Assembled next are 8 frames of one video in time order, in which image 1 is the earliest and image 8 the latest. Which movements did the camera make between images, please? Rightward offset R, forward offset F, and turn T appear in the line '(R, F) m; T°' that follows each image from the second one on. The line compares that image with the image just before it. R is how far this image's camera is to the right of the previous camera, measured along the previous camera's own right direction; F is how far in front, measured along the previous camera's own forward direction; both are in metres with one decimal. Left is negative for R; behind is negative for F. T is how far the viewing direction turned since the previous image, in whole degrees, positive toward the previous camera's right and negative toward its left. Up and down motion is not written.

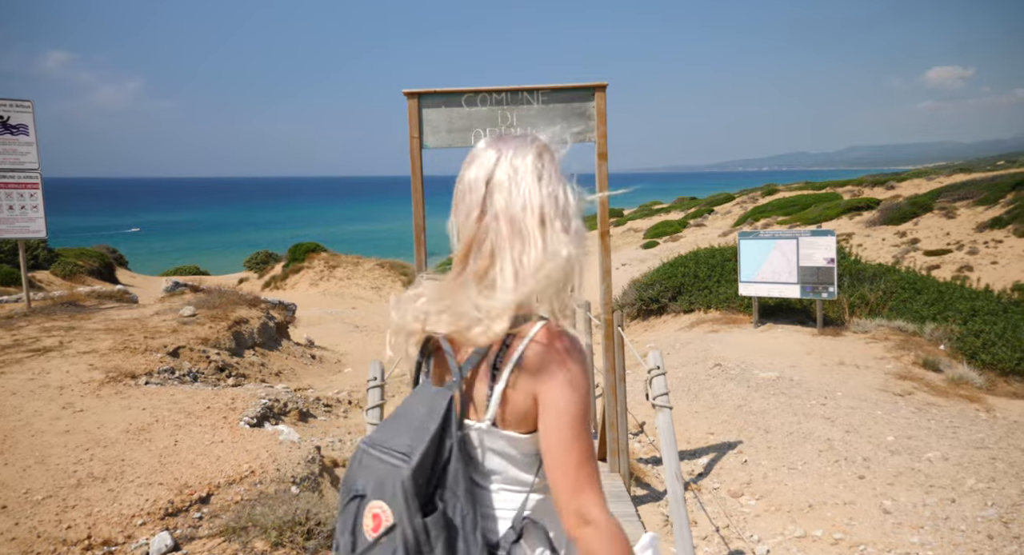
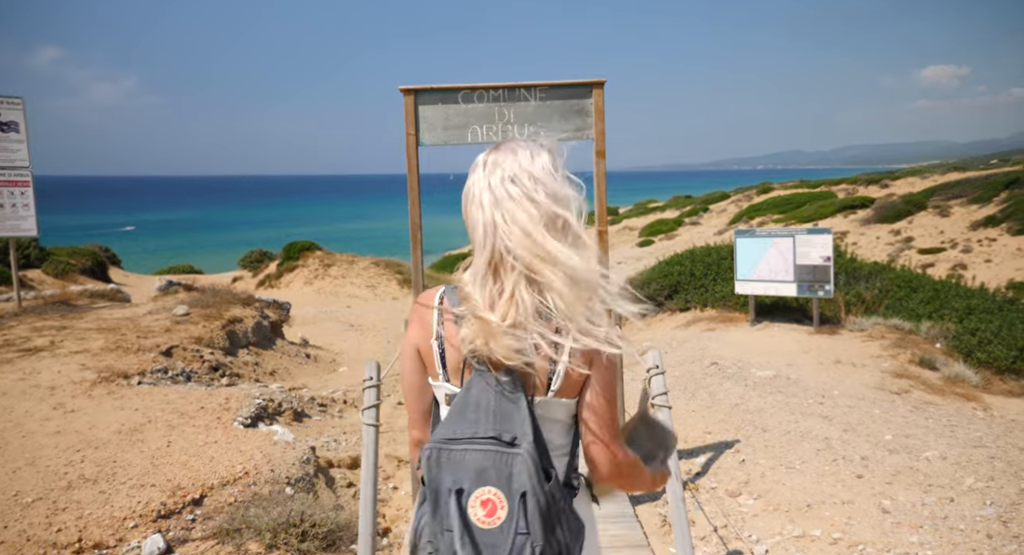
(0.0, 0.0) m; 0°
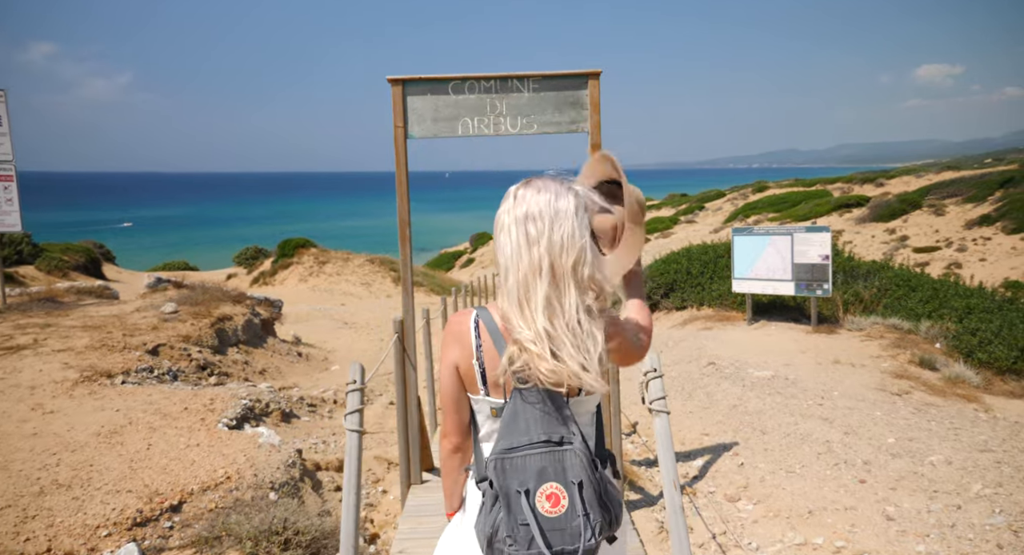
(0.0, +0.2) m; 0°
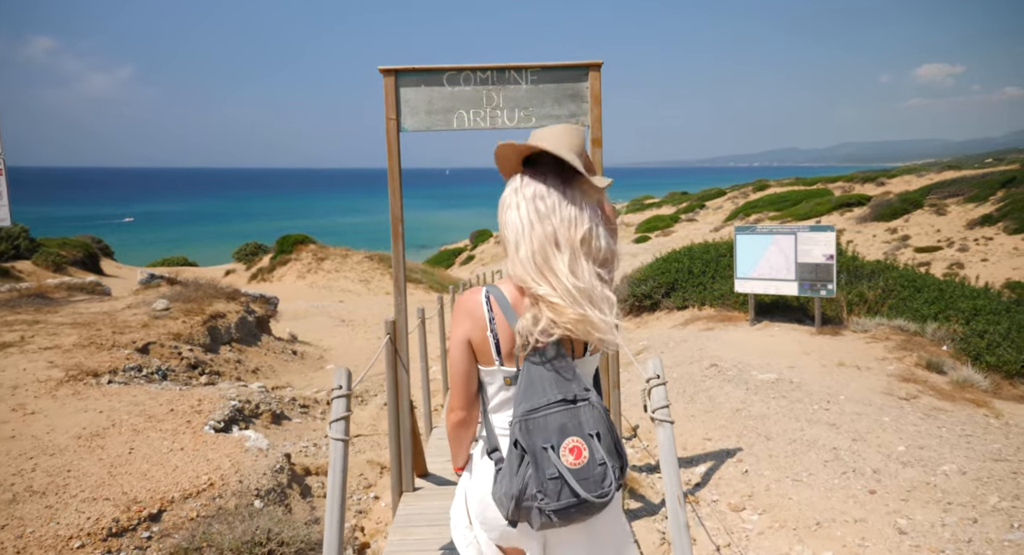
(0.0, +0.2) m; 0°
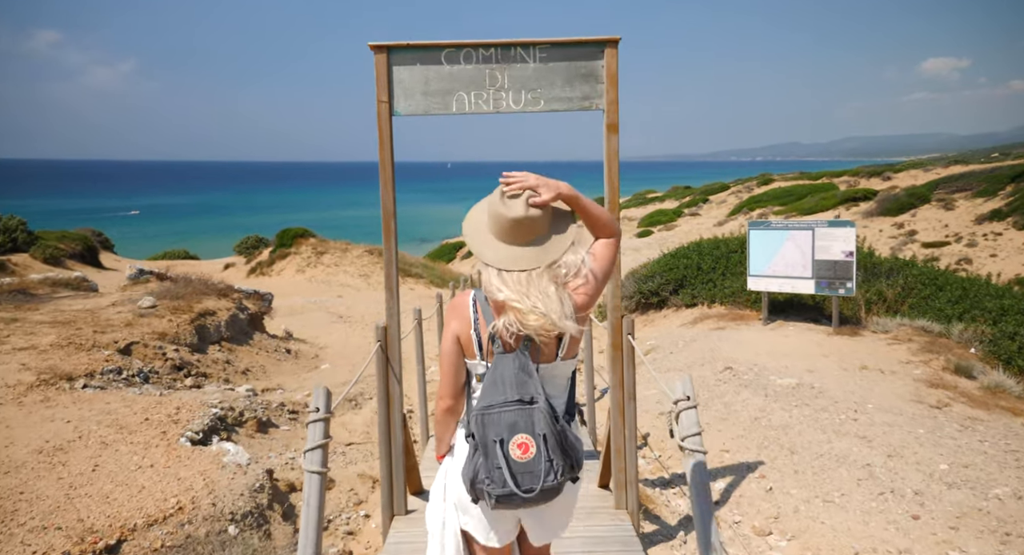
(0.0, +0.5) m; 0°
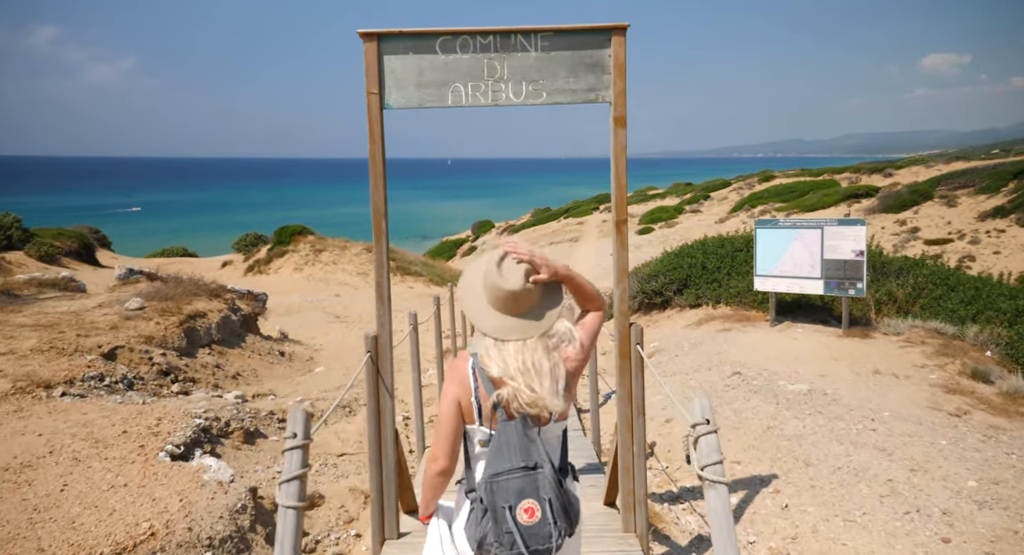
(0.0, +0.3) m; 0°
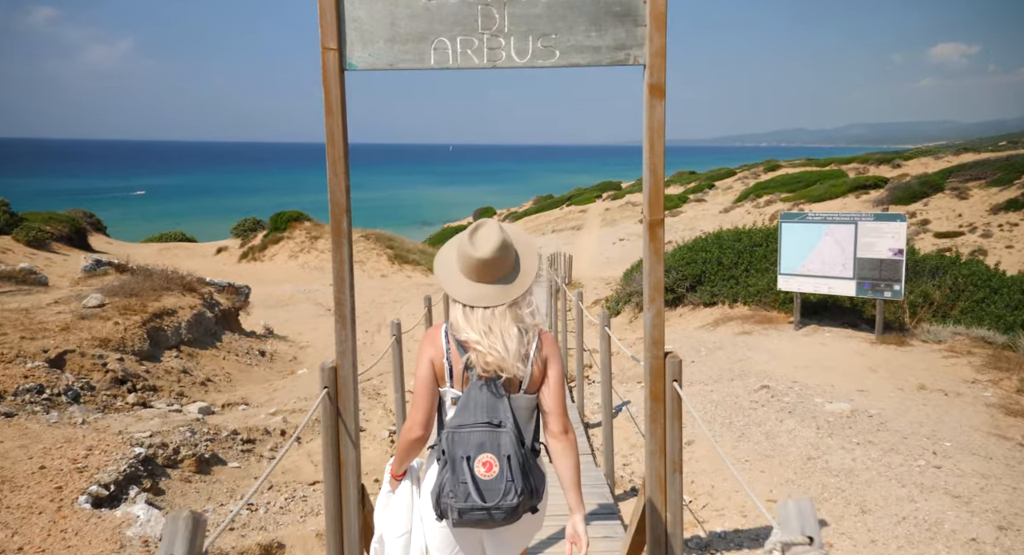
(0.0, +1.0) m; 0°
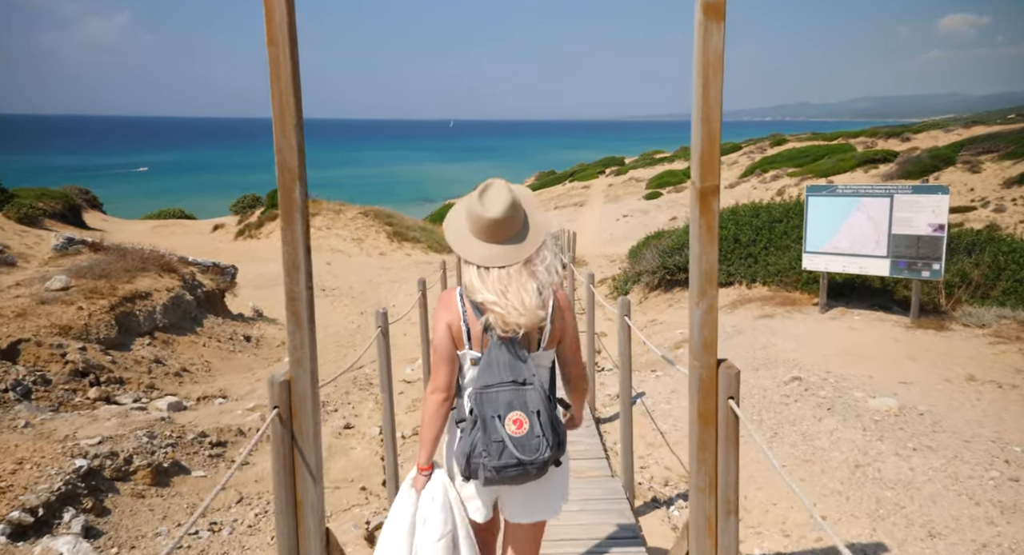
(0.0, +0.8) m; 0°
